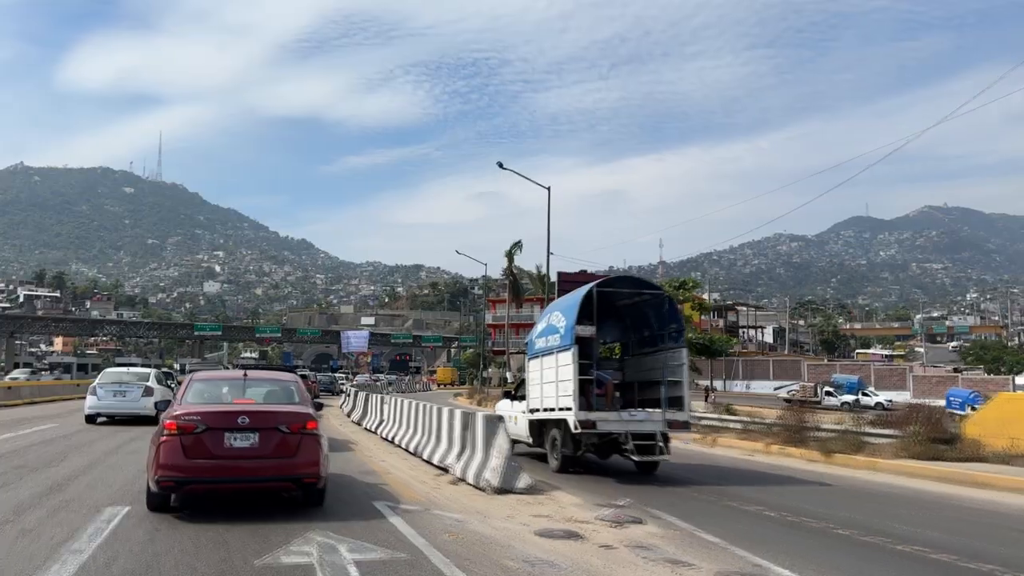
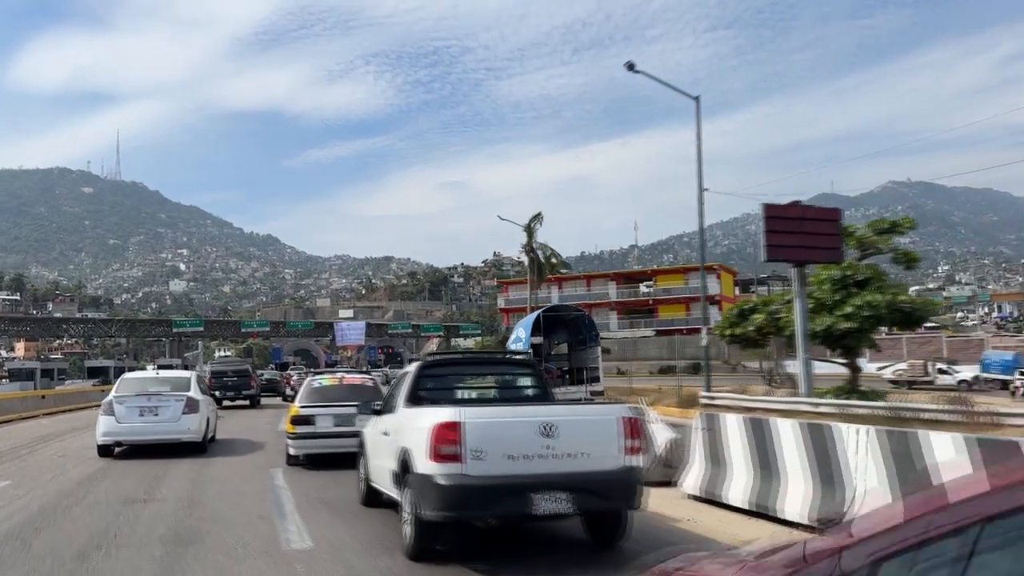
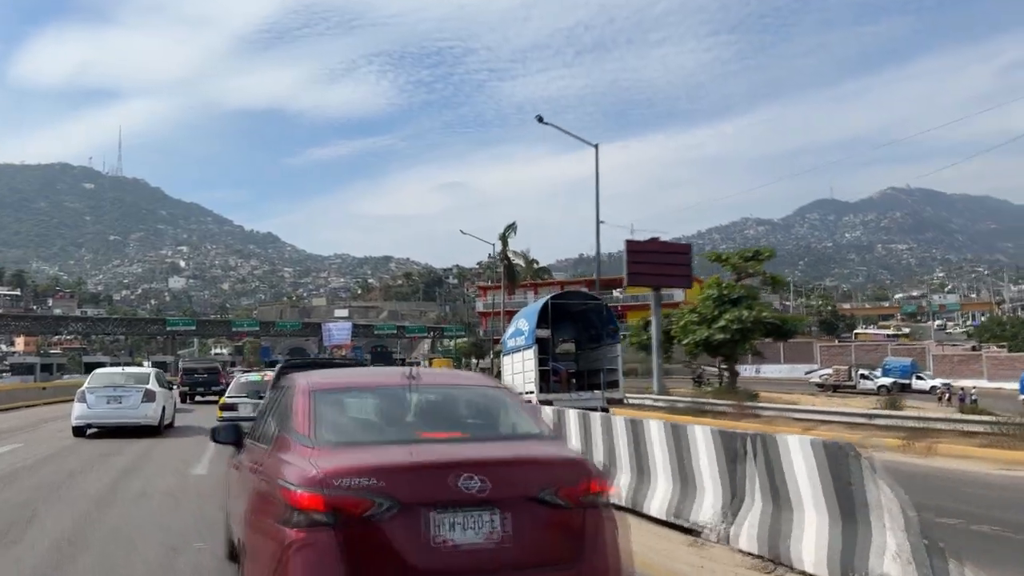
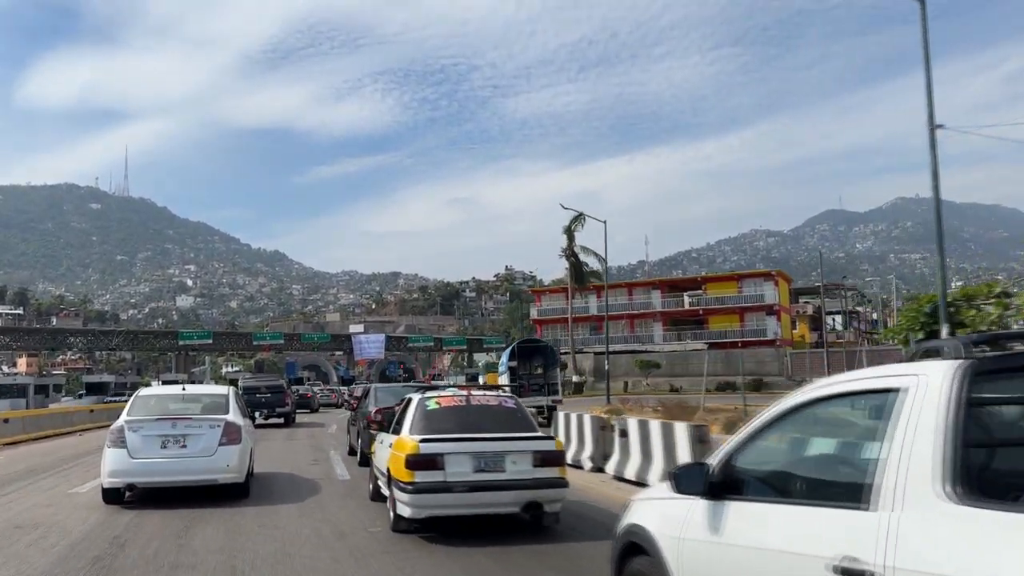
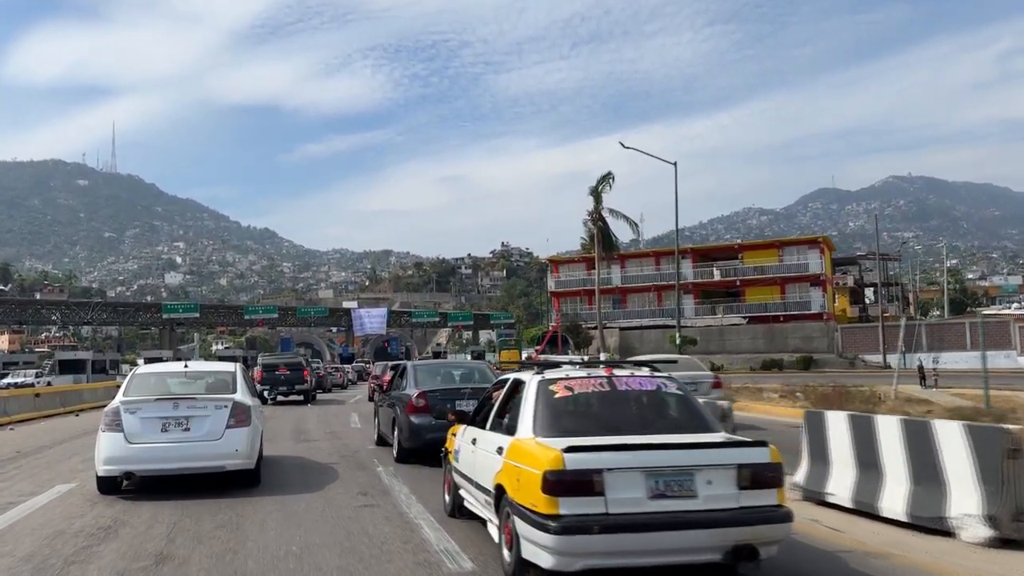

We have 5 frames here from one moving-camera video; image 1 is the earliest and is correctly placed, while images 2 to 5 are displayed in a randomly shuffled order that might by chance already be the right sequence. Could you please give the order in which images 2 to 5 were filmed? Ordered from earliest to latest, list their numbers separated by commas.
3, 2, 4, 5
